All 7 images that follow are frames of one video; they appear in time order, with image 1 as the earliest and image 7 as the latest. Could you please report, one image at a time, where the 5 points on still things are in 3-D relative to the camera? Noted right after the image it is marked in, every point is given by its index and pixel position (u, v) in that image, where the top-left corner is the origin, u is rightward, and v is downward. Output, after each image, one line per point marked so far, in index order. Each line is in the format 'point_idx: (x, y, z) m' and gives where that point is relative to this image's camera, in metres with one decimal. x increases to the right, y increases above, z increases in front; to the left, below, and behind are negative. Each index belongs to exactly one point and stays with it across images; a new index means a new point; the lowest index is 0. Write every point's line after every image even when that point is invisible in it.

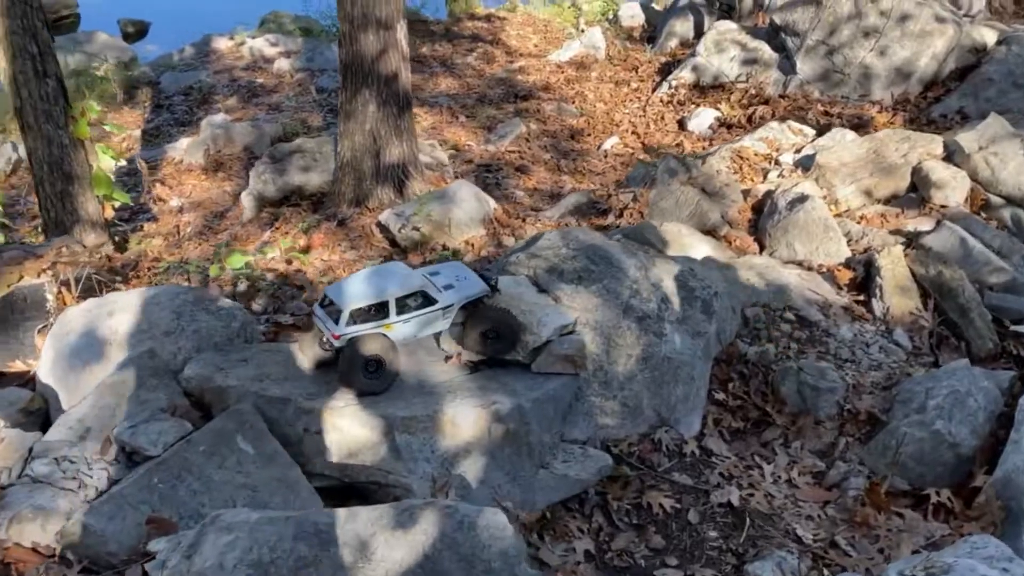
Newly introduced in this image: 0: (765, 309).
0: (+1.6, -0.1, +5.3) m
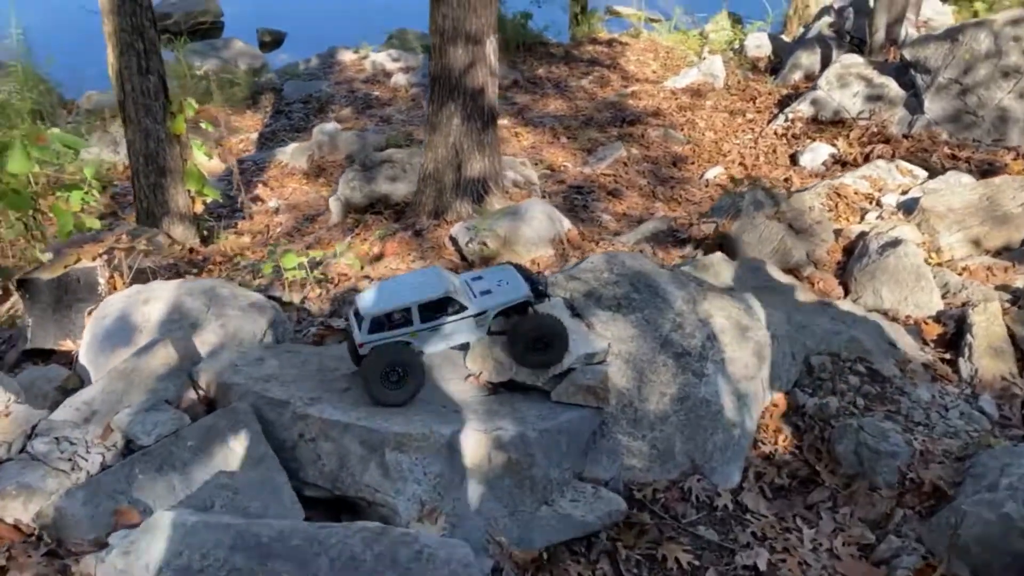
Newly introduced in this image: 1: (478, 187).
0: (+1.9, -0.4, +4.9) m
1: (-0.3, +1.0, +8.2) m
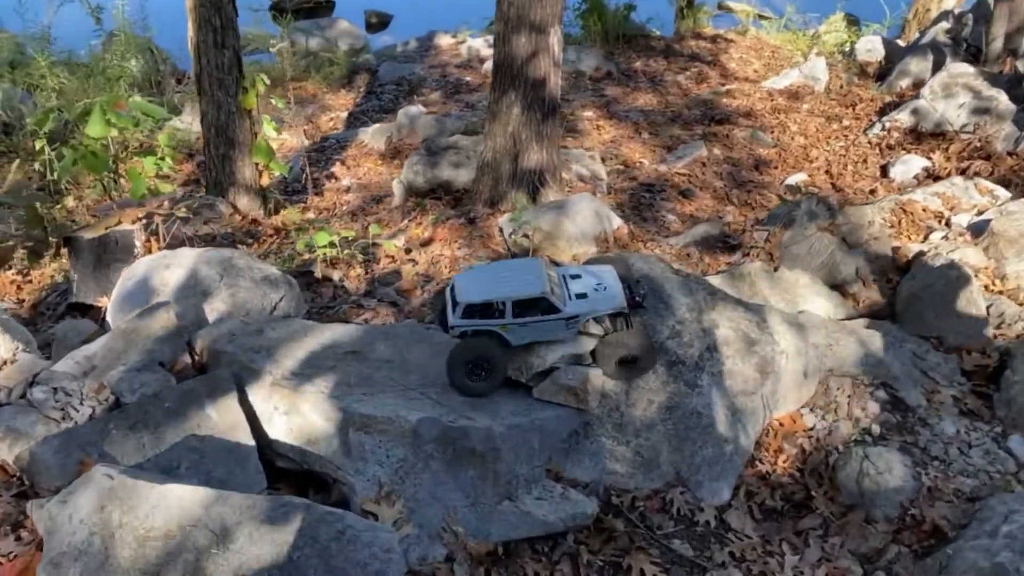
0: (+1.9, -0.5, +4.6) m
1: (+0.2, +1.1, +8.1) m
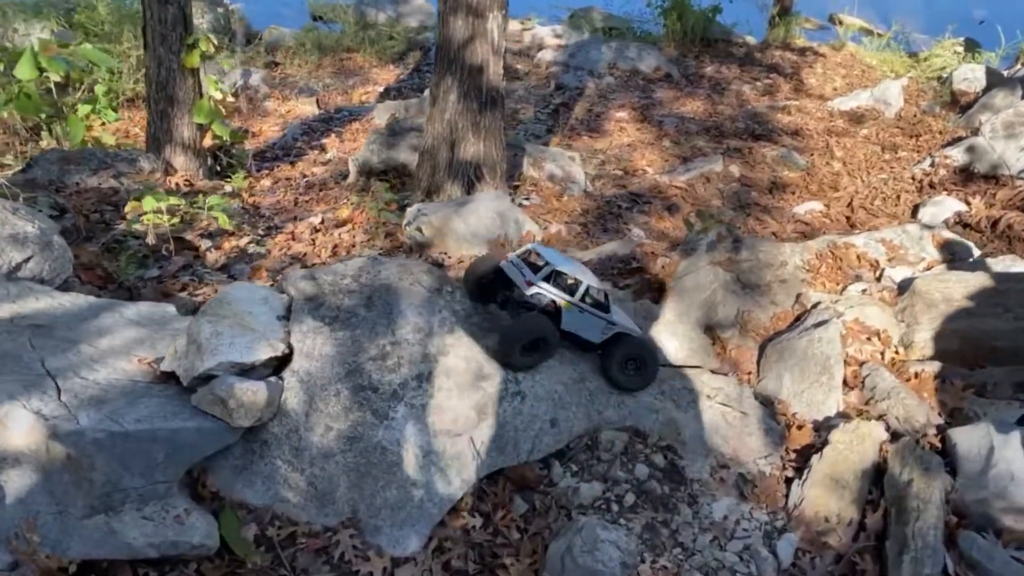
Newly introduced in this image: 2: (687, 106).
0: (+0.6, -0.7, +4.0) m
1: (-0.4, +1.1, +7.7) m
2: (+3.1, +3.2, +15.1) m
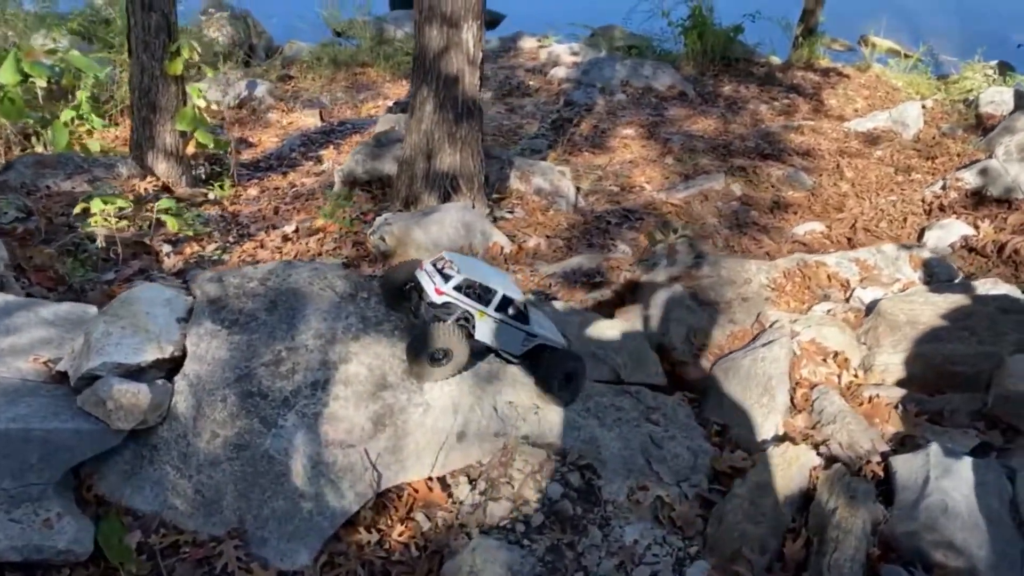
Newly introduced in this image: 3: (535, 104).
0: (+0.2, -0.8, +3.9) m
1: (-0.6, +1.0, +7.6) m
2: (+3.3, +2.9, +14.9) m
3: (+0.4, +3.1, +14.1) m
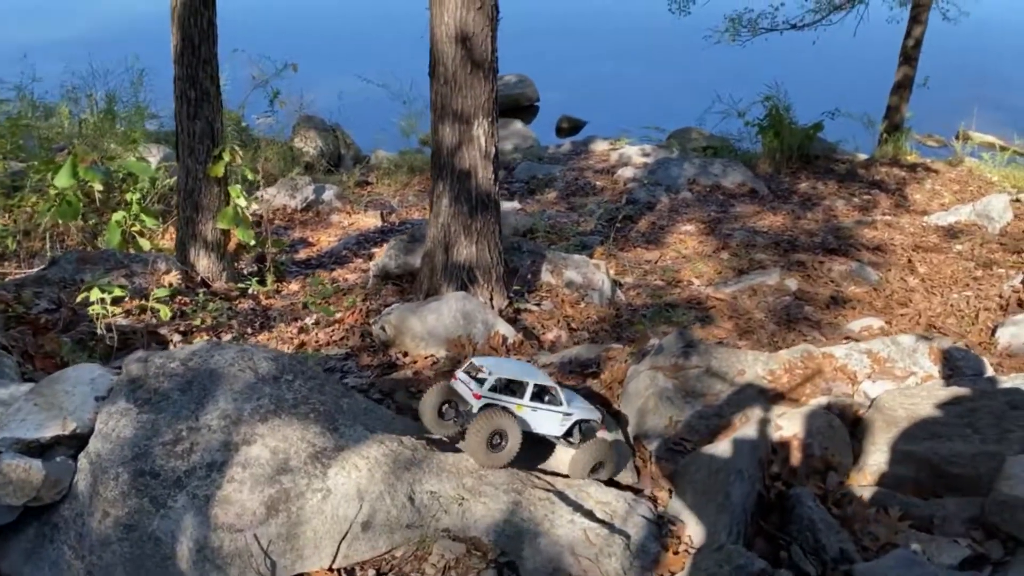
0: (-0.2, -1.1, +3.6) m
1: (-0.5, +0.1, +7.6) m
2: (+4.3, +1.1, +14.6) m
3: (+1.4, +1.4, +14.1) m
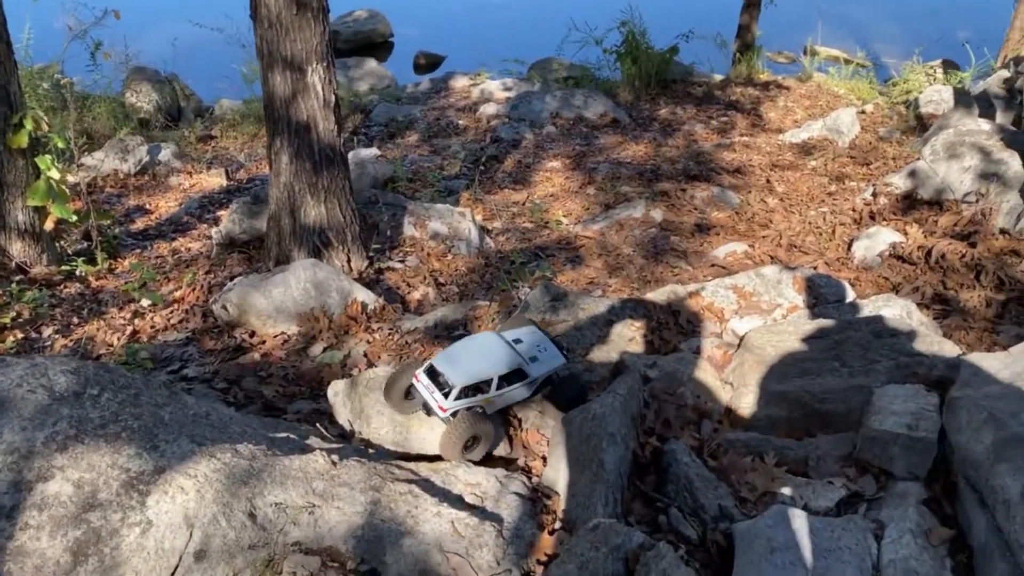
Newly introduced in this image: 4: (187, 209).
0: (-0.7, -1.1, +3.3) m
1: (-1.7, +0.4, +7.0) m
2: (+2.0, +2.4, +14.5) m
3: (-0.9, +2.3, +13.7) m
4: (-4.1, +1.0, +10.8) m
